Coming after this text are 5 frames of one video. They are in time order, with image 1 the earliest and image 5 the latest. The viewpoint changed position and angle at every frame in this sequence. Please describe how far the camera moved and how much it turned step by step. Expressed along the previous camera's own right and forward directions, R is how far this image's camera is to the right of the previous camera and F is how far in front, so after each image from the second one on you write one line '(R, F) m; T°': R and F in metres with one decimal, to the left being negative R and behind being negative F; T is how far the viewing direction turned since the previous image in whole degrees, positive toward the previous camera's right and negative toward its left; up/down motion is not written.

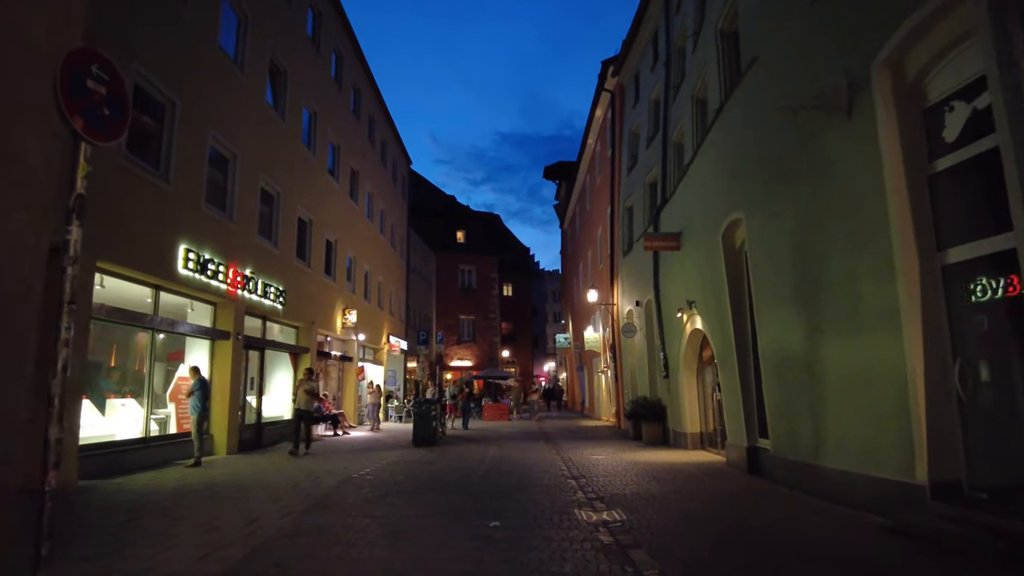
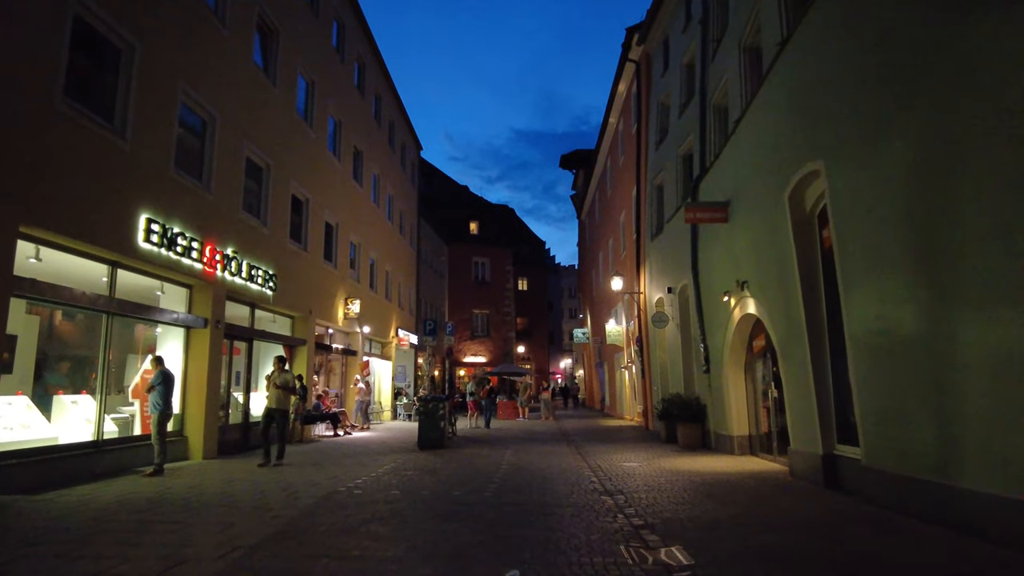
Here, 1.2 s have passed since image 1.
(-0.1, +2.0) m; -1°
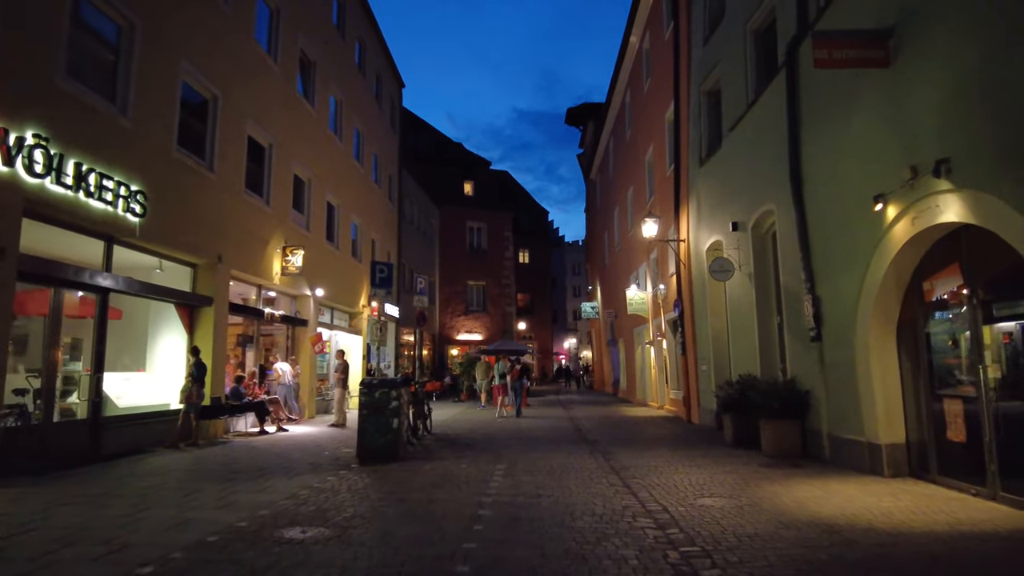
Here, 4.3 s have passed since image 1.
(+0.1, +5.5) m; 0°
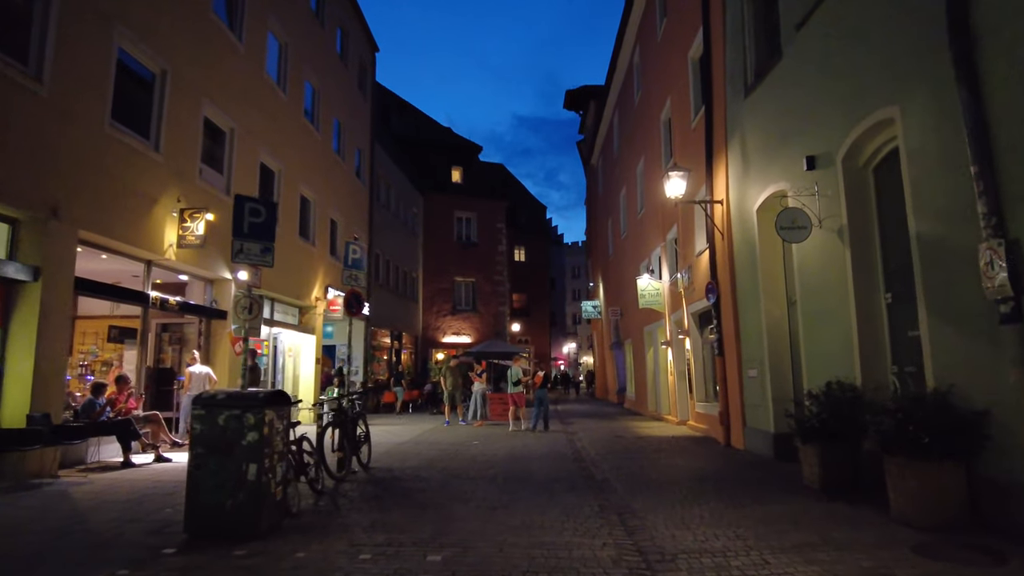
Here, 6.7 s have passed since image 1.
(+0.4, +4.2) m; 0°
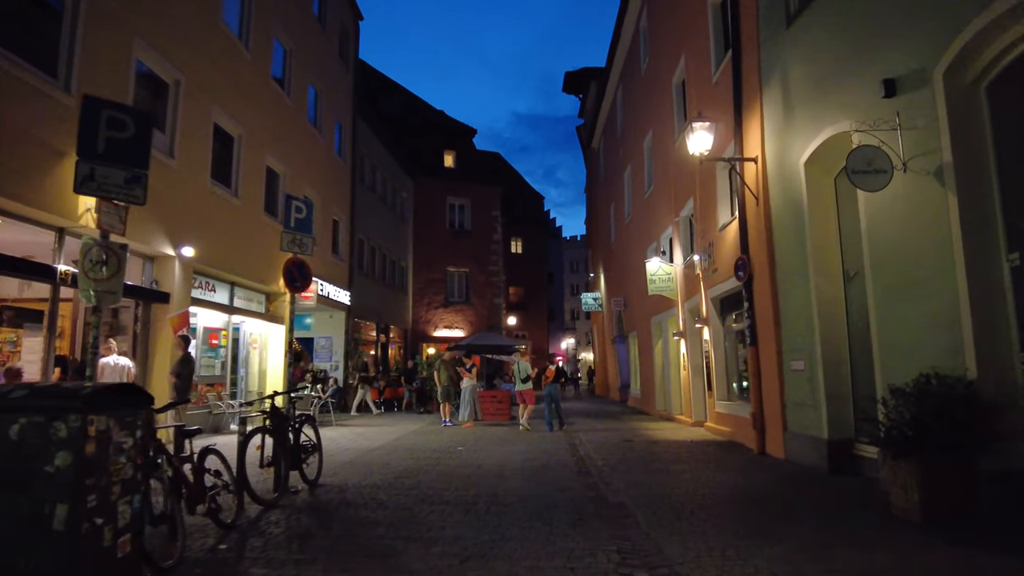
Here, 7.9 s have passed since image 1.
(+0.1, +2.1) m; 0°
